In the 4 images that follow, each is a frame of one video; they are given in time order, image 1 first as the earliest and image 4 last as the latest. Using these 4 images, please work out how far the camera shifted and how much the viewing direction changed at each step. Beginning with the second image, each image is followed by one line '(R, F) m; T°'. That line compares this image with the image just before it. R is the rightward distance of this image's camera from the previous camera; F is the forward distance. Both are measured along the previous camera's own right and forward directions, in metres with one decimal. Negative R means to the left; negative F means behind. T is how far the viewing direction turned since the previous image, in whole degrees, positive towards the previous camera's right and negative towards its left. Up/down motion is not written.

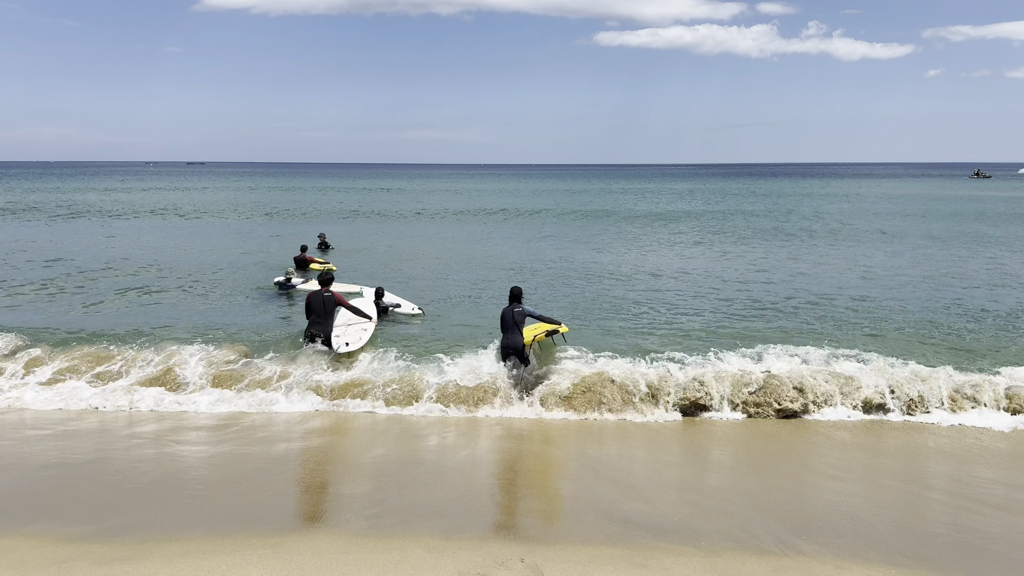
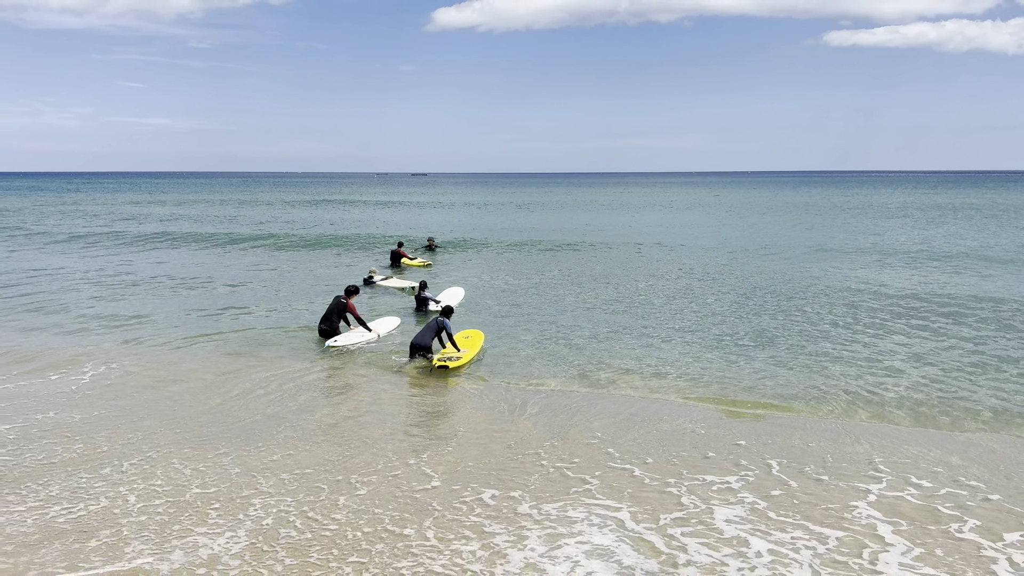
(+3.3, +2.0) m; -14°
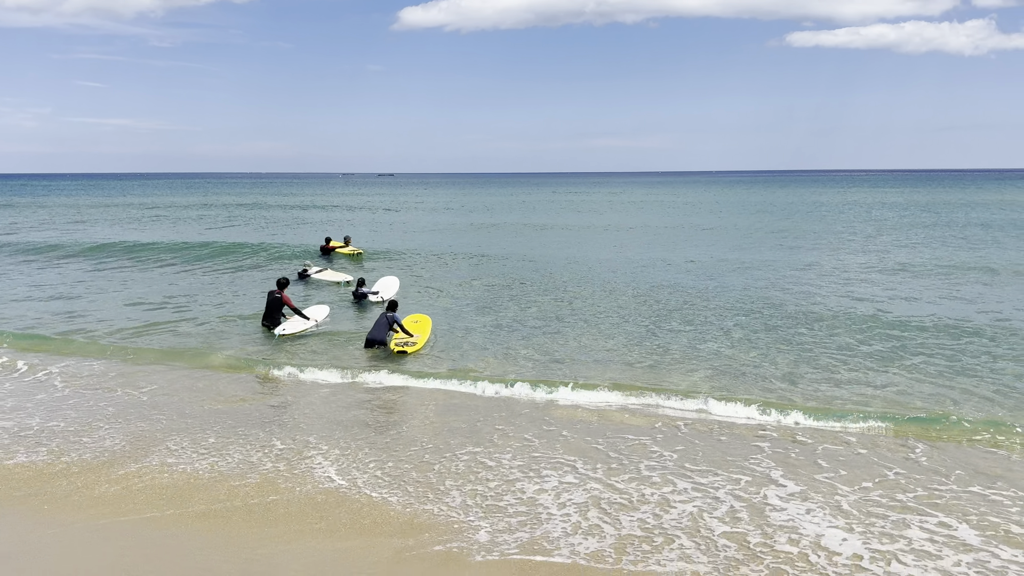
(0.0, -0.7) m; +2°
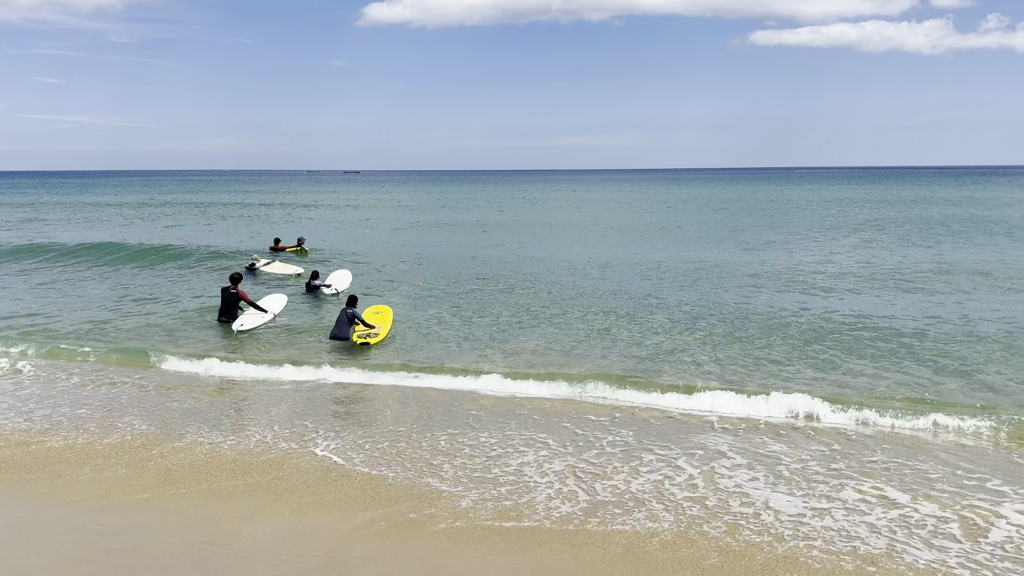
(-0.1, -0.4) m; +2°
